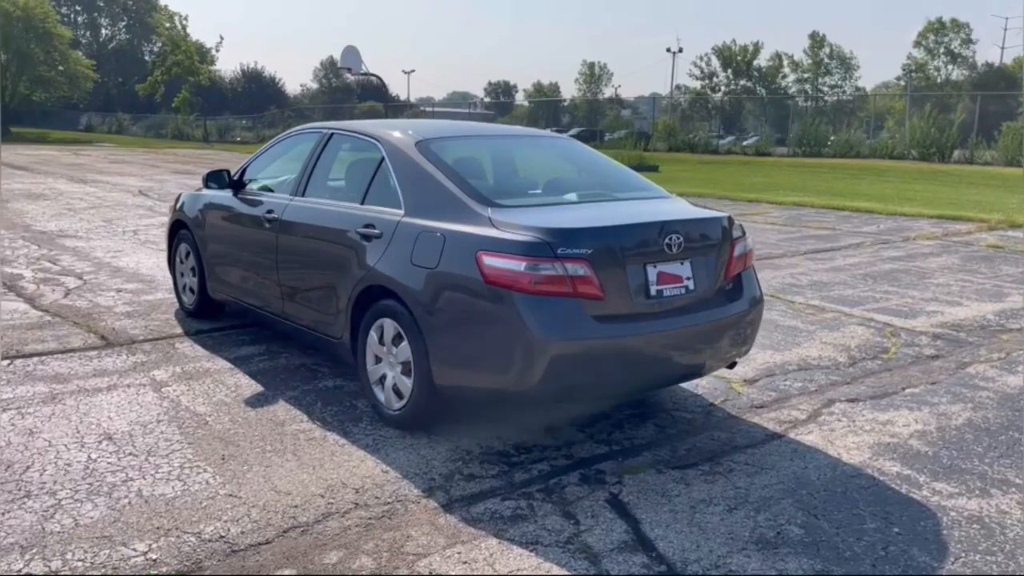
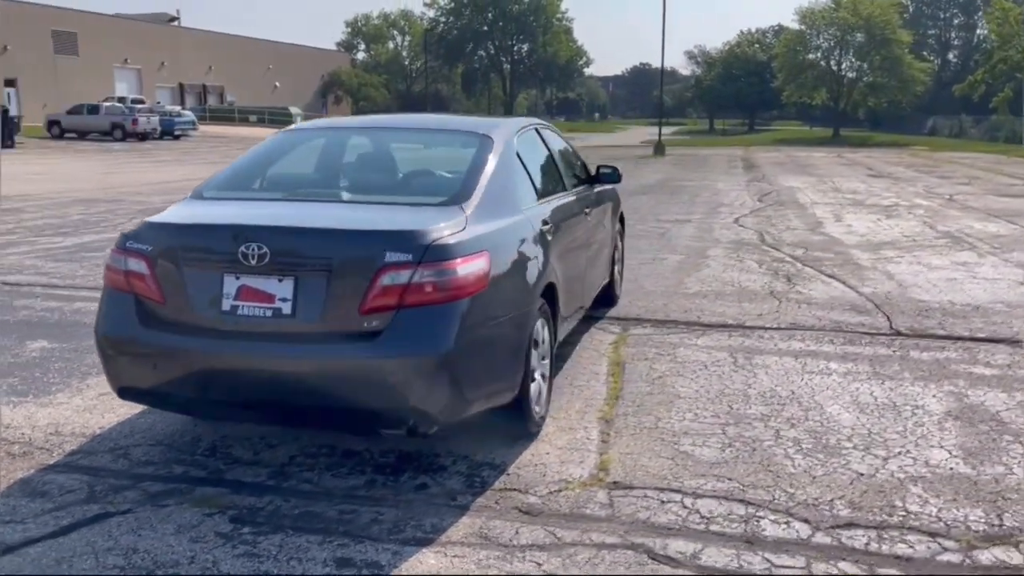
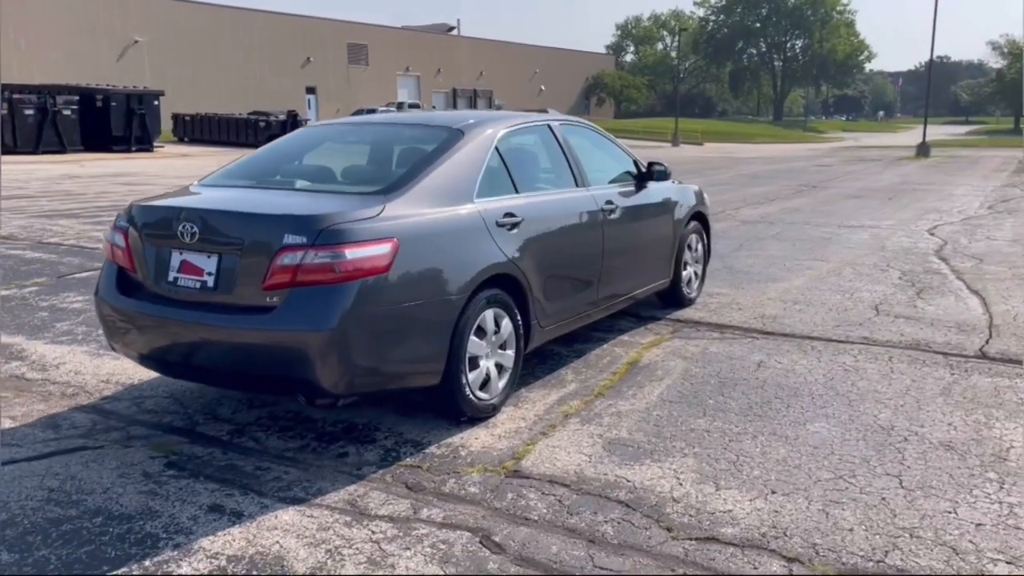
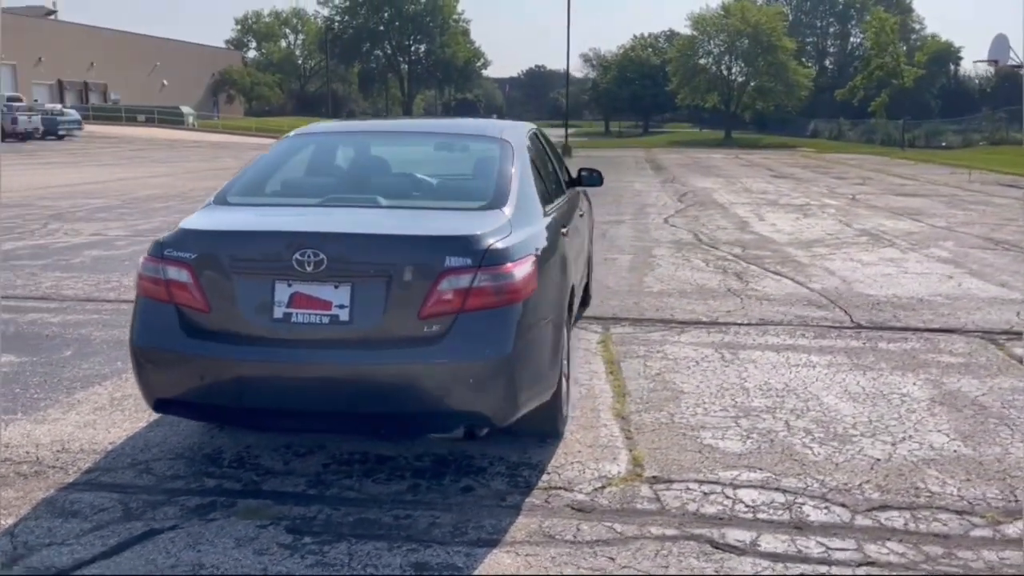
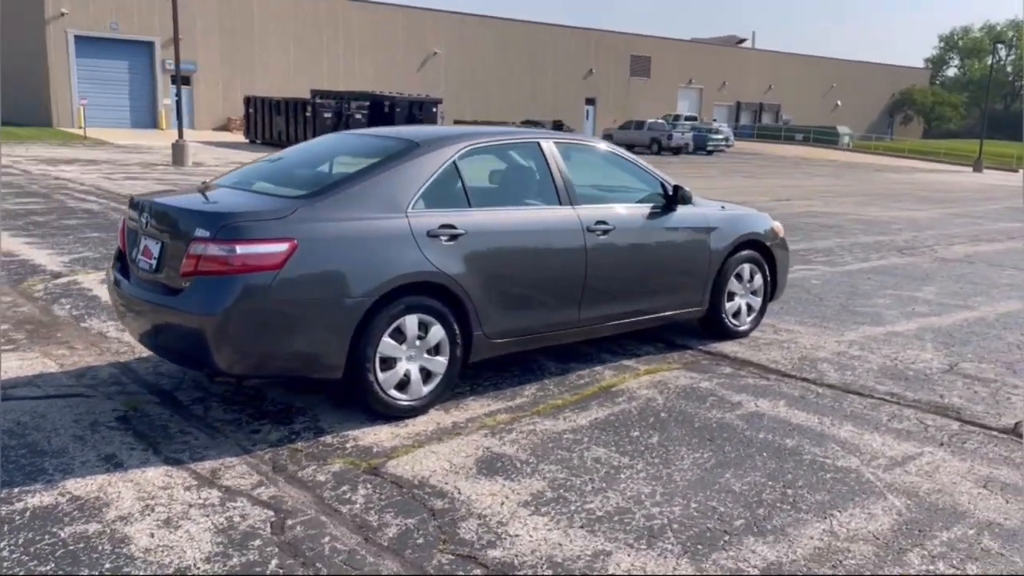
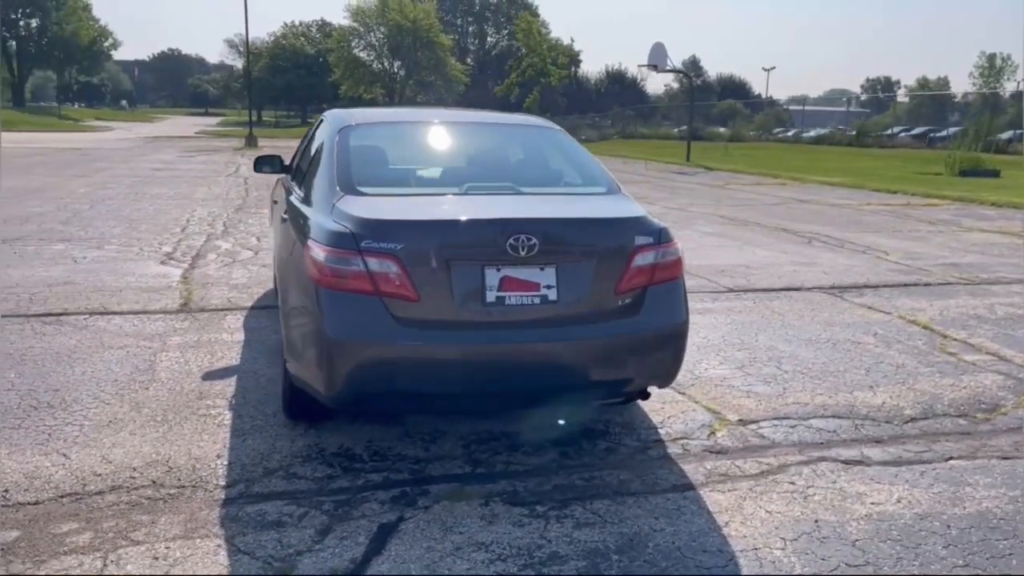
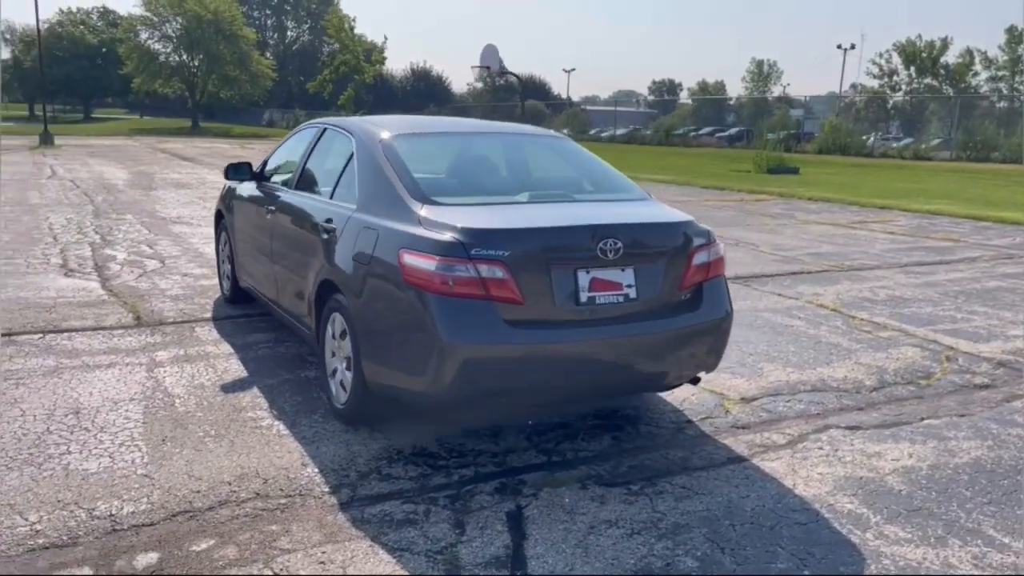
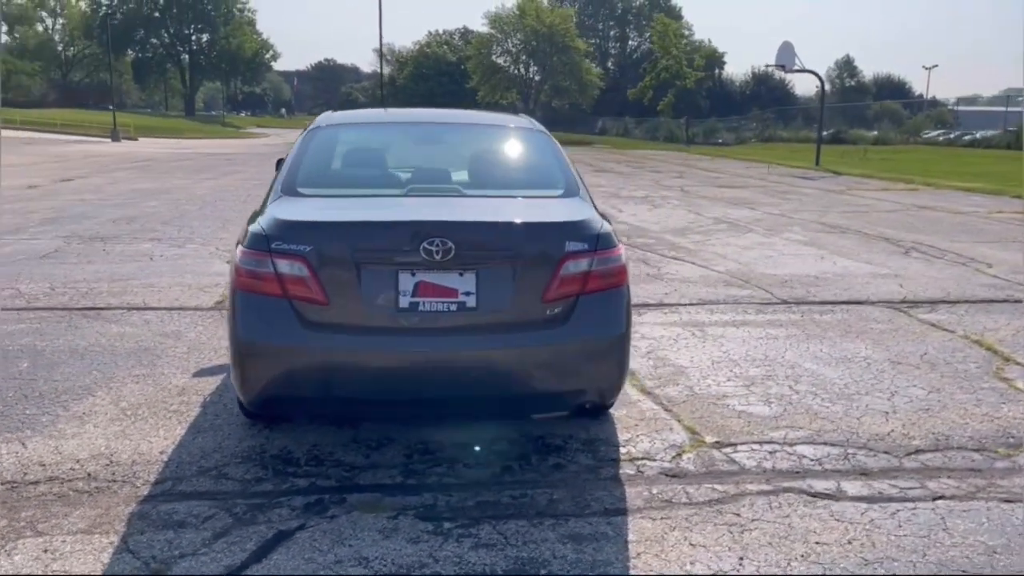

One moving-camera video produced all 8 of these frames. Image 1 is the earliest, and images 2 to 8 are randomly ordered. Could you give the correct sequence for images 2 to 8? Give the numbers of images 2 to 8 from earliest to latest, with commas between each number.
7, 6, 8, 4, 2, 3, 5
